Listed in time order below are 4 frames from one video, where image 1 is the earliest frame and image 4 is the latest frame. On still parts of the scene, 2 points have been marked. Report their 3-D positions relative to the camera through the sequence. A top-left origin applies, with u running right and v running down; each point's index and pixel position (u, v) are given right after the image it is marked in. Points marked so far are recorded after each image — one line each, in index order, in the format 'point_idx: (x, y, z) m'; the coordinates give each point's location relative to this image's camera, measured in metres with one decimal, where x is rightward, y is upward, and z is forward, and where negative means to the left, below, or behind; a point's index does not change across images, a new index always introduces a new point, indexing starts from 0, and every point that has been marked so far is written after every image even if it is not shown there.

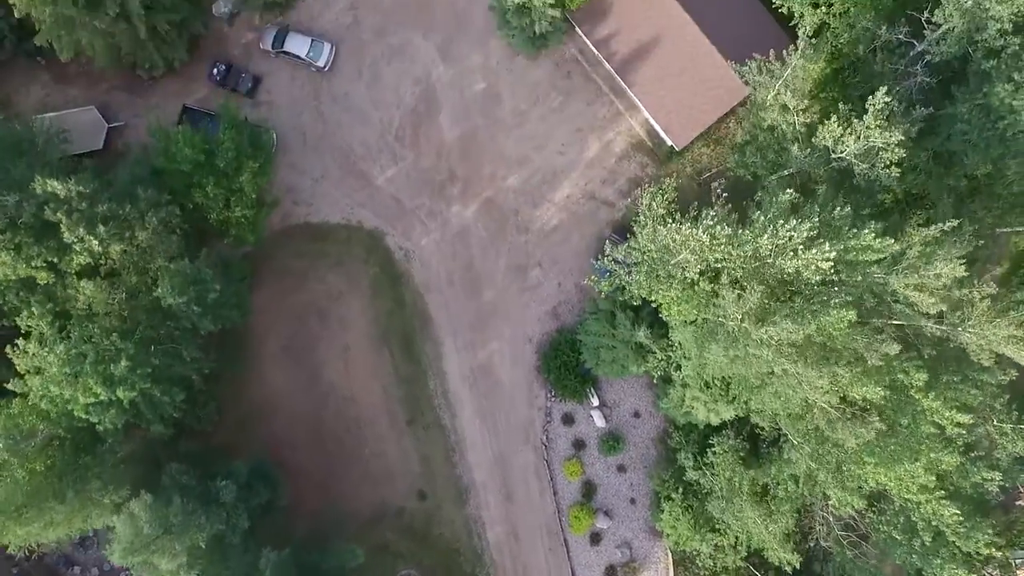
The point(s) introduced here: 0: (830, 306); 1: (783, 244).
0: (+9.7, -0.7, +19.2) m
1: (+8.4, +1.0, +19.6) m
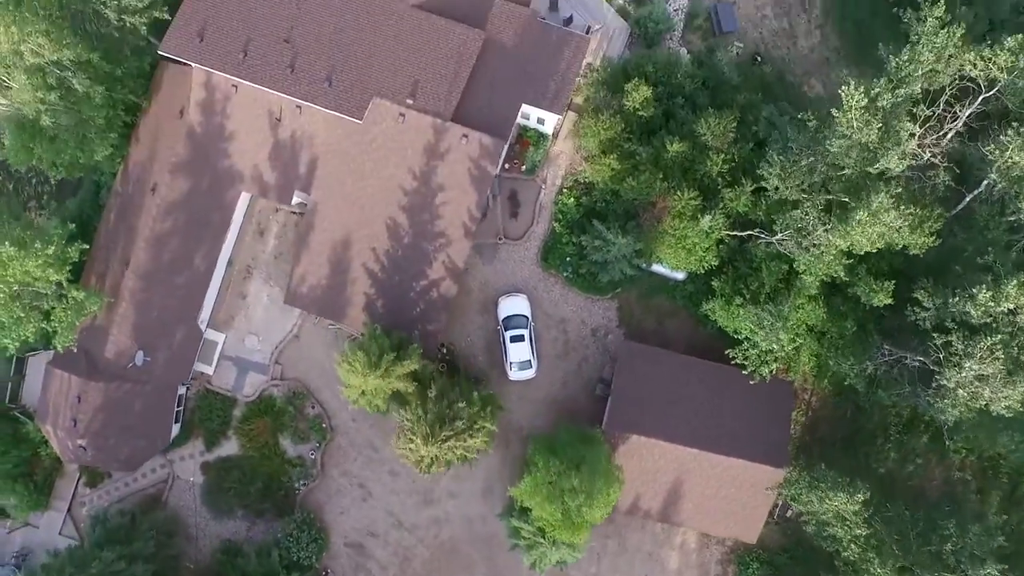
0: (+16.6, -15.0, +19.8) m
1: (+14.5, -14.3, +20.0) m
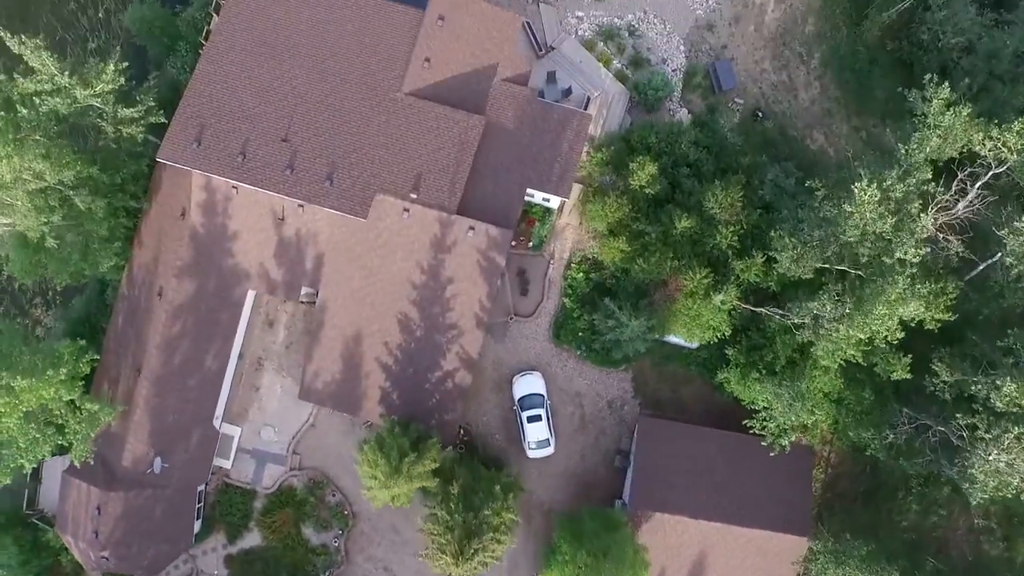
0: (+18.0, -17.6, +20.0) m
1: (+15.9, -17.0, +20.2) m
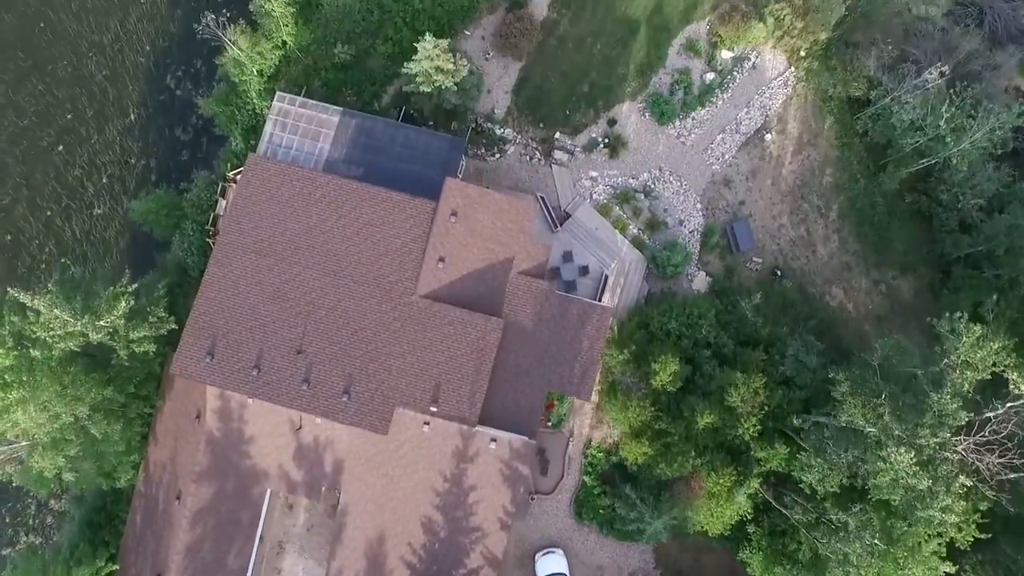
0: (+19.3, -25.3, +20.5) m
1: (+17.3, -24.8, +20.7) m
